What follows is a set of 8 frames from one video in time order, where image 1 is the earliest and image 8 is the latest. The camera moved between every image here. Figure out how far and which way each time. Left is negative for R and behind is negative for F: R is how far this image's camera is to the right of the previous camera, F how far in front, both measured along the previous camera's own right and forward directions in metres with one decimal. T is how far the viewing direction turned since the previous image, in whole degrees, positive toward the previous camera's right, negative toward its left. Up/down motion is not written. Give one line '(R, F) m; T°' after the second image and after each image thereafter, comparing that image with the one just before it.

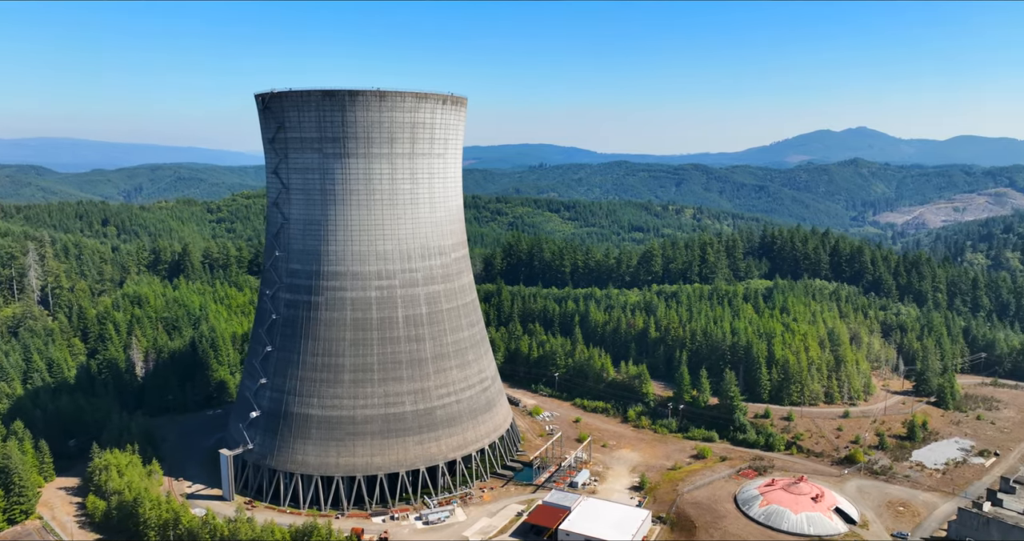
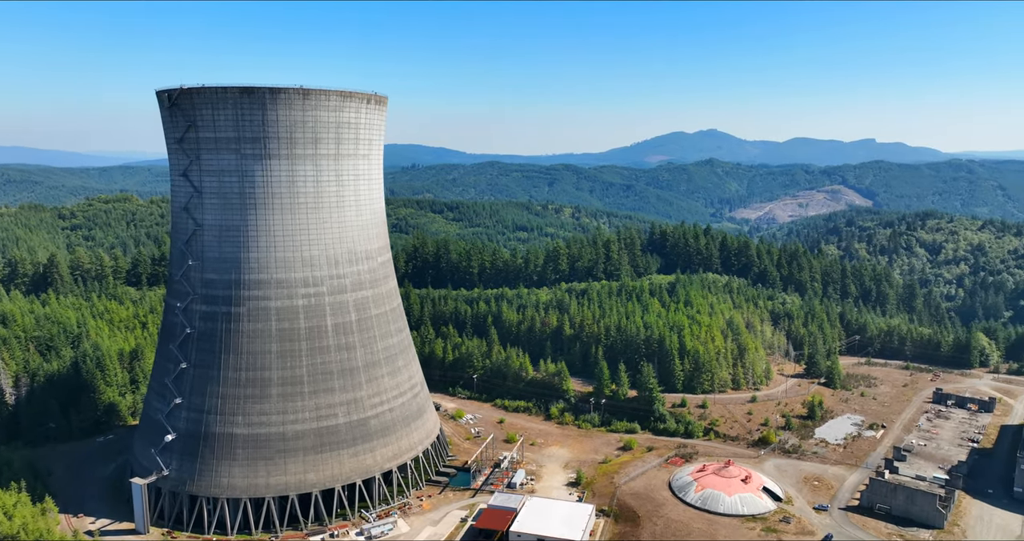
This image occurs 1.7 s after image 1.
(-3.8, +0.7) m; +10°
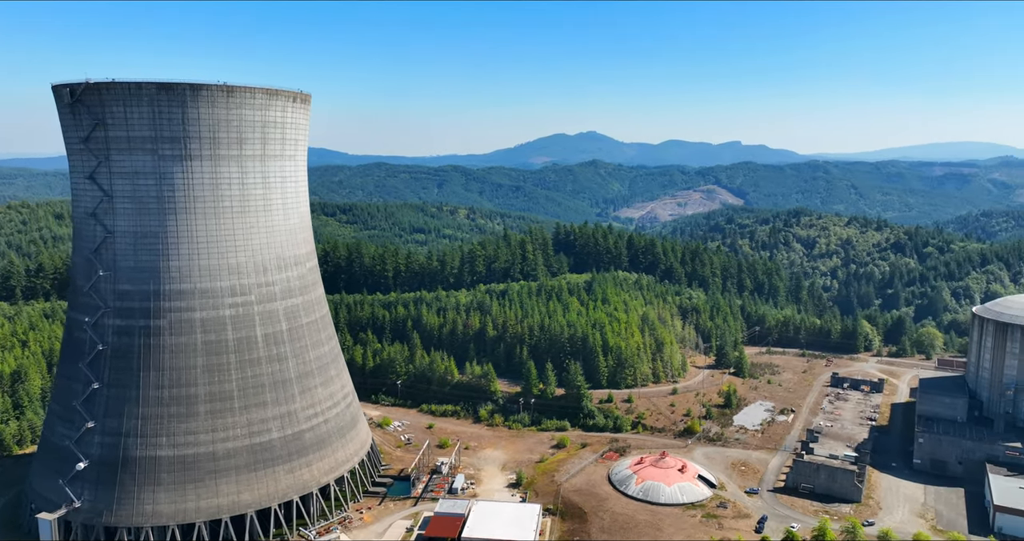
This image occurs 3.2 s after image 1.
(-3.1, +0.5) m; +9°
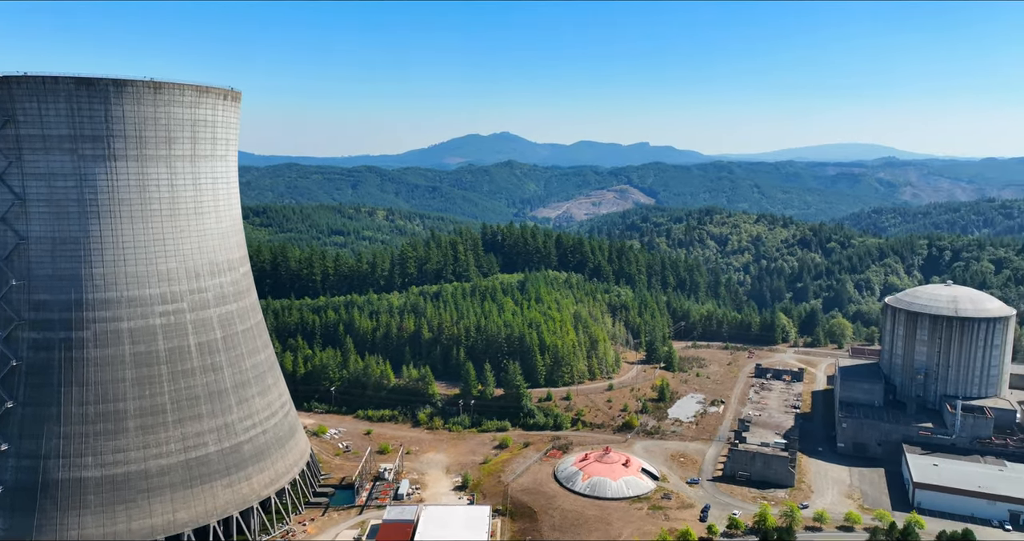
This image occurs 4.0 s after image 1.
(-1.7, +0.3) m; +7°
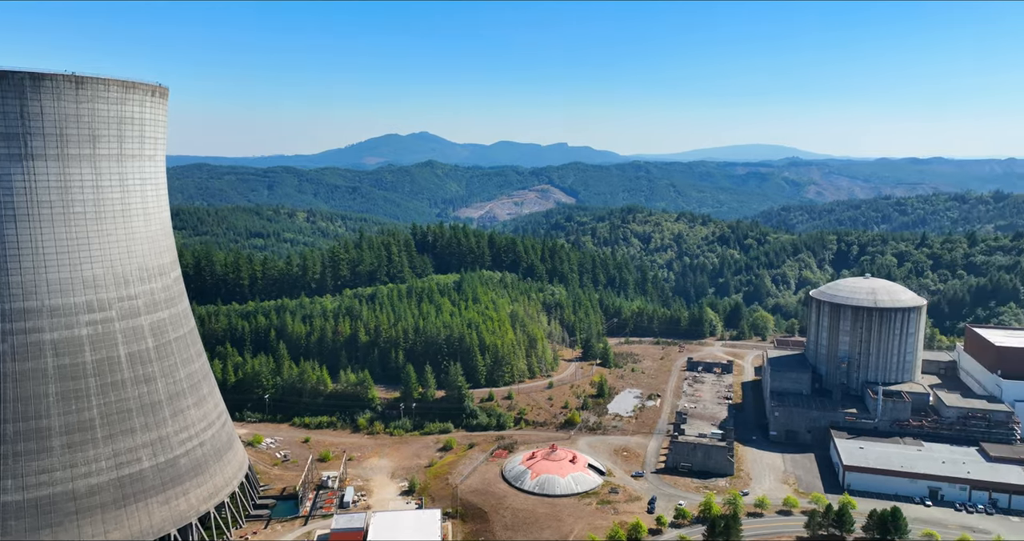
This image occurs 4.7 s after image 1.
(-1.5, +0.2) m; +6°
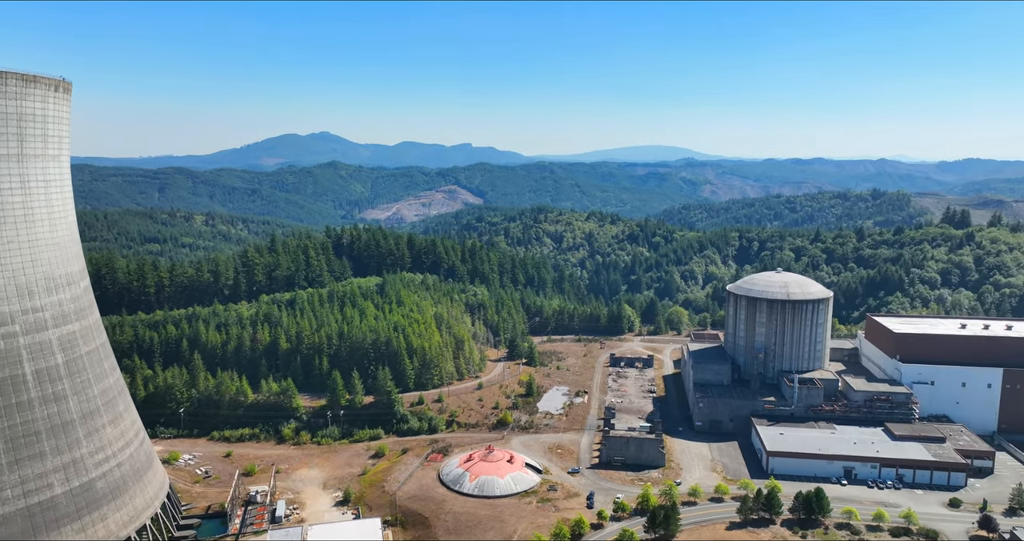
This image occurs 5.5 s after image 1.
(-1.7, +0.3) m; +7°
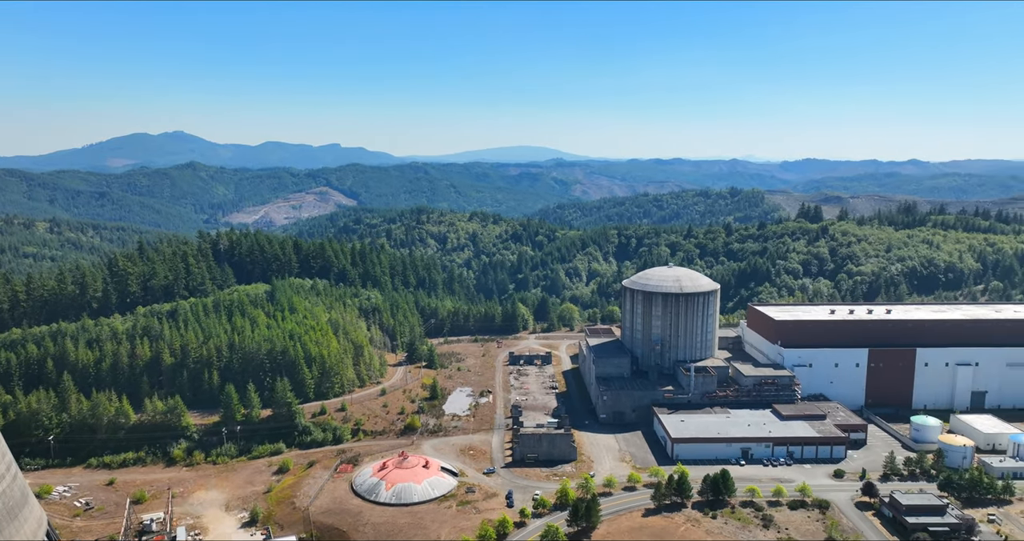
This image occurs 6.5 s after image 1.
(-2.3, +0.5) m; +10°
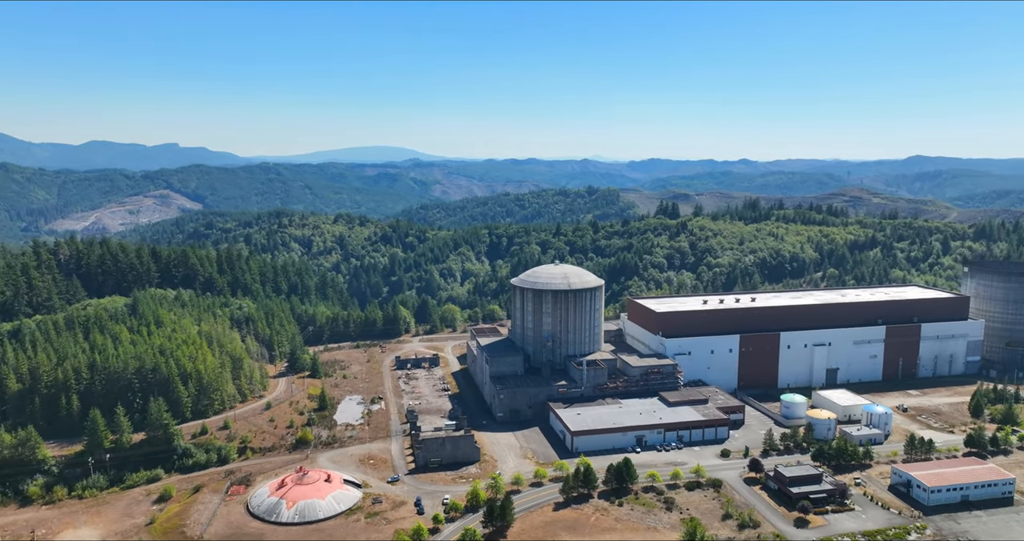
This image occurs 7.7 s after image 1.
(-2.6, +0.6) m; +11°
